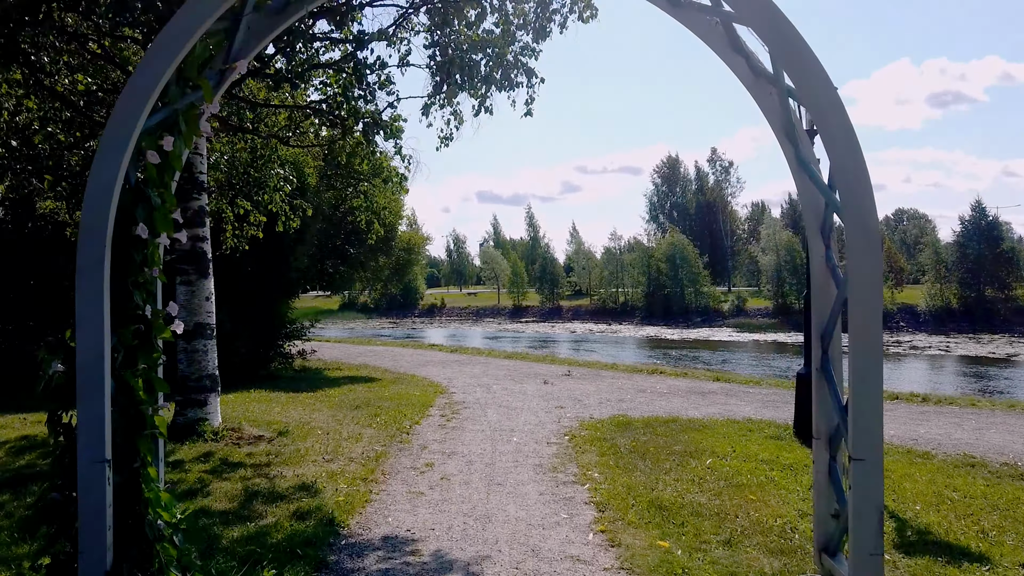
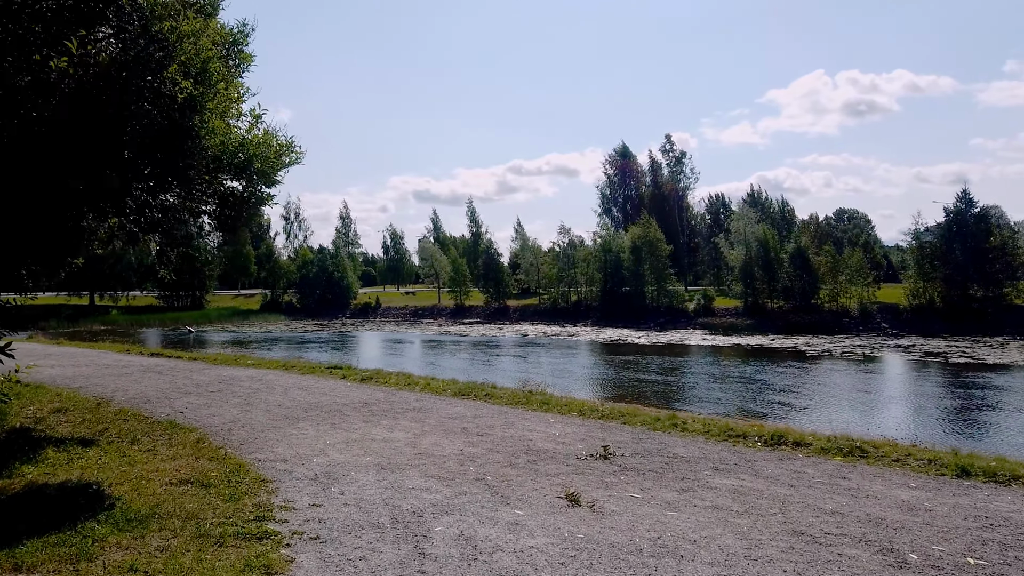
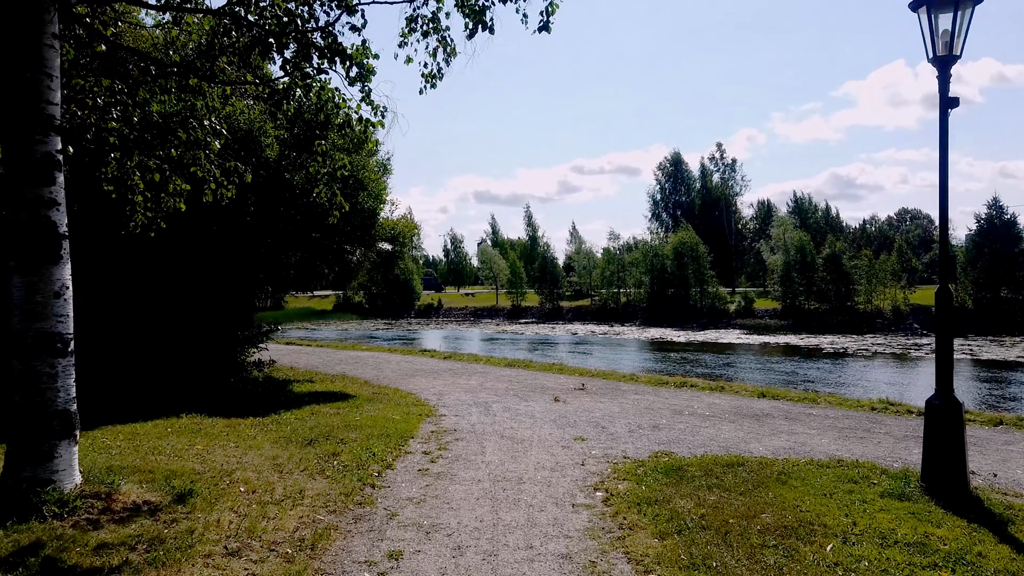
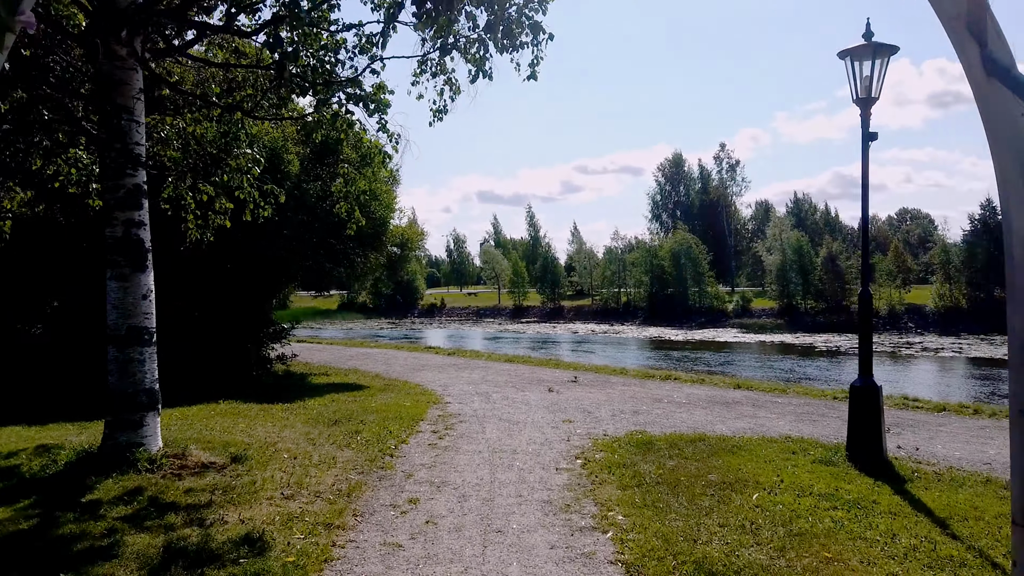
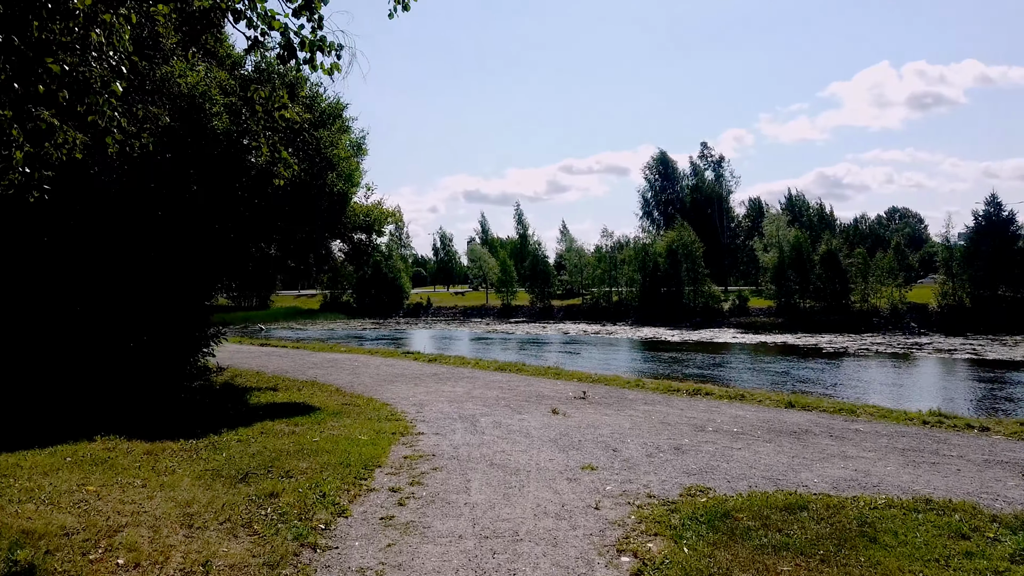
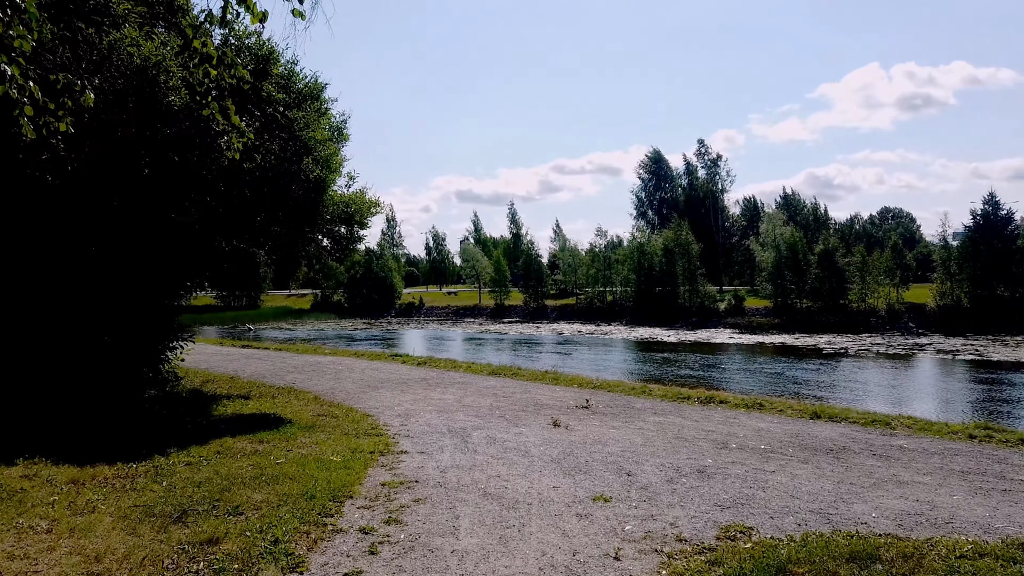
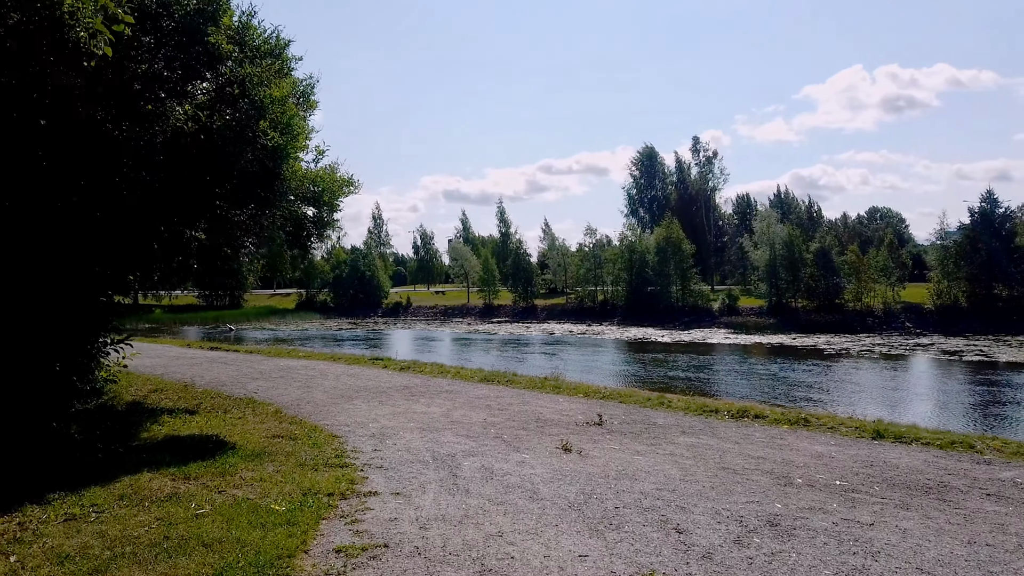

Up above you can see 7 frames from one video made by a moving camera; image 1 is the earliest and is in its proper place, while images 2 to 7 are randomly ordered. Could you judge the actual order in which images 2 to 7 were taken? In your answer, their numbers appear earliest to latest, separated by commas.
4, 3, 5, 6, 7, 2
